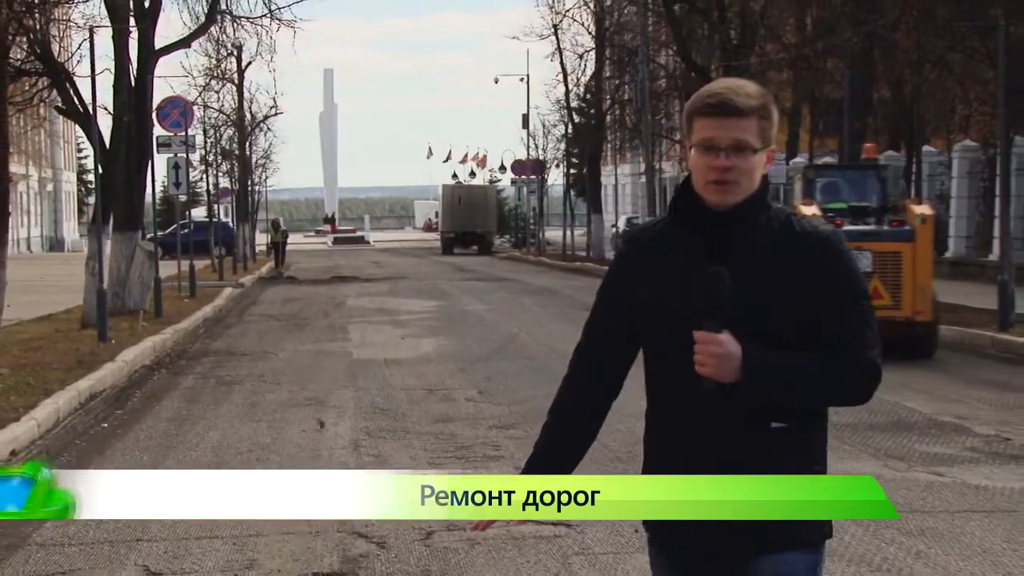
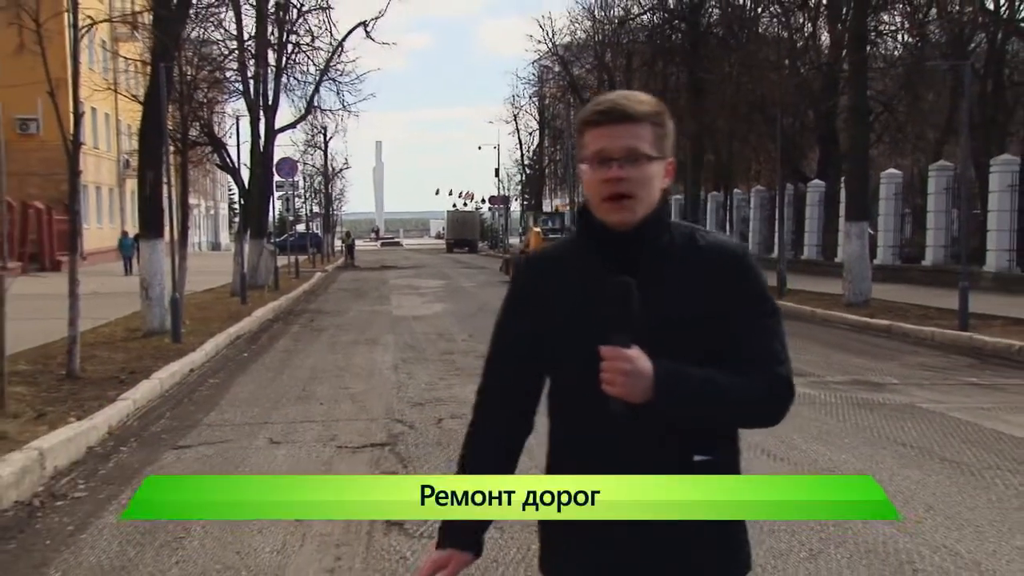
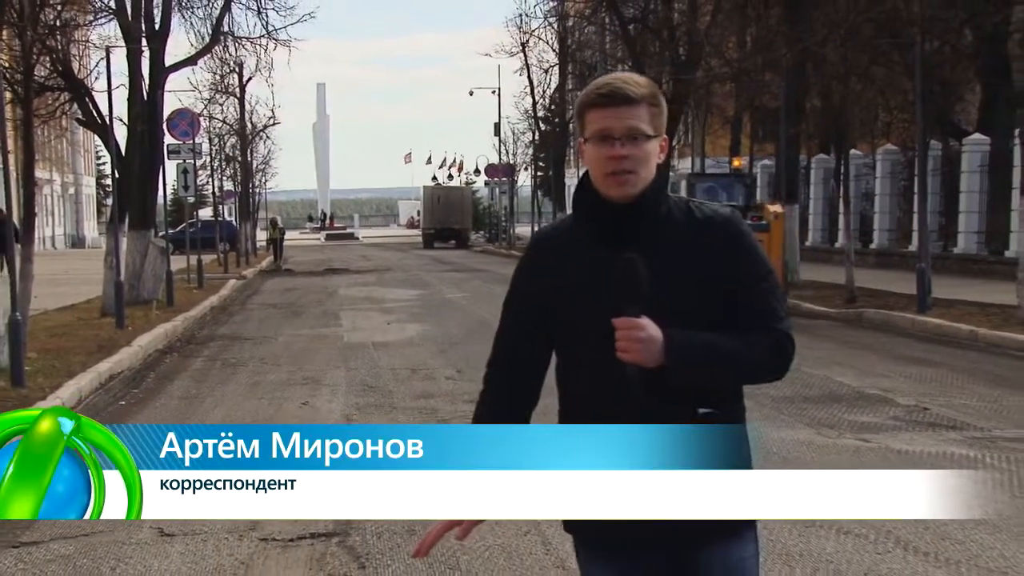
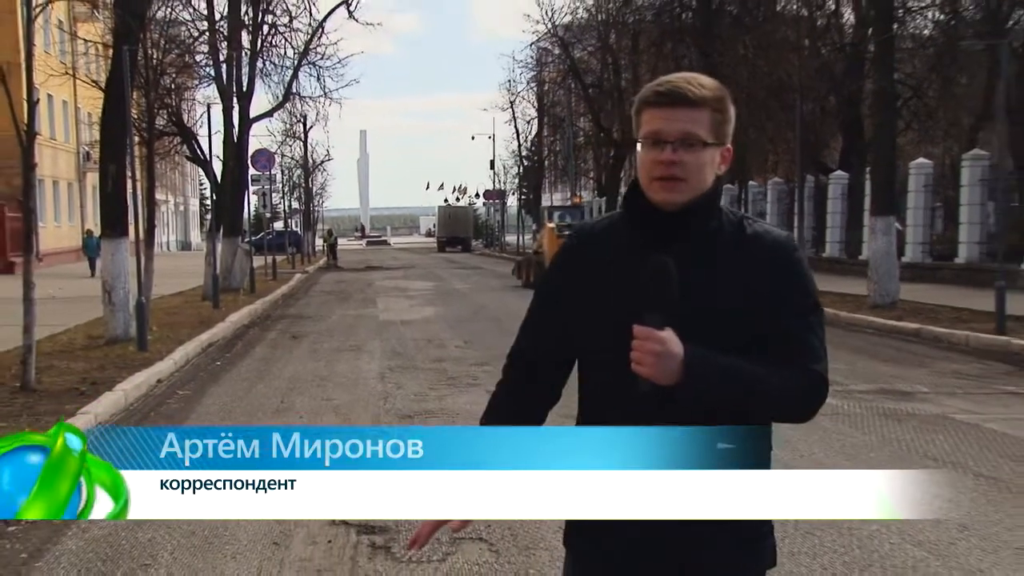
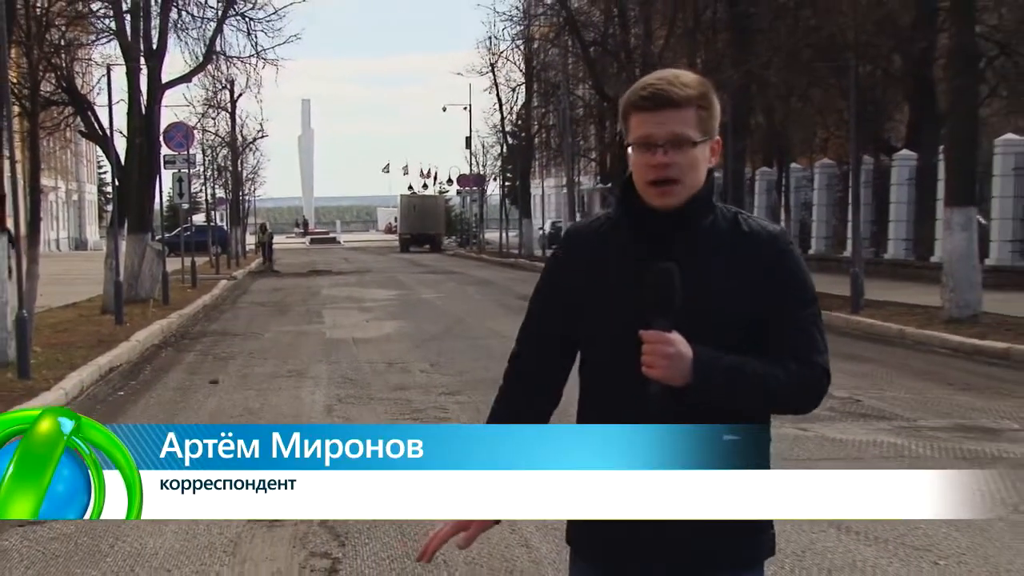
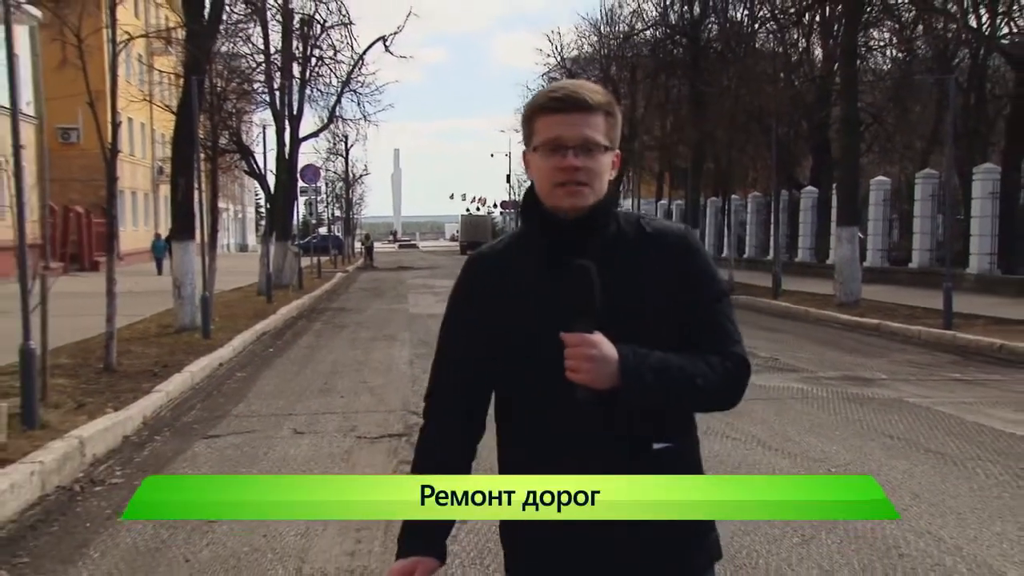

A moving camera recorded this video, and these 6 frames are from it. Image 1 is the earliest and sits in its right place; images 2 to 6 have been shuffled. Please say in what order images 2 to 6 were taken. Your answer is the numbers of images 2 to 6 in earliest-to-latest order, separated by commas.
3, 5, 4, 2, 6
